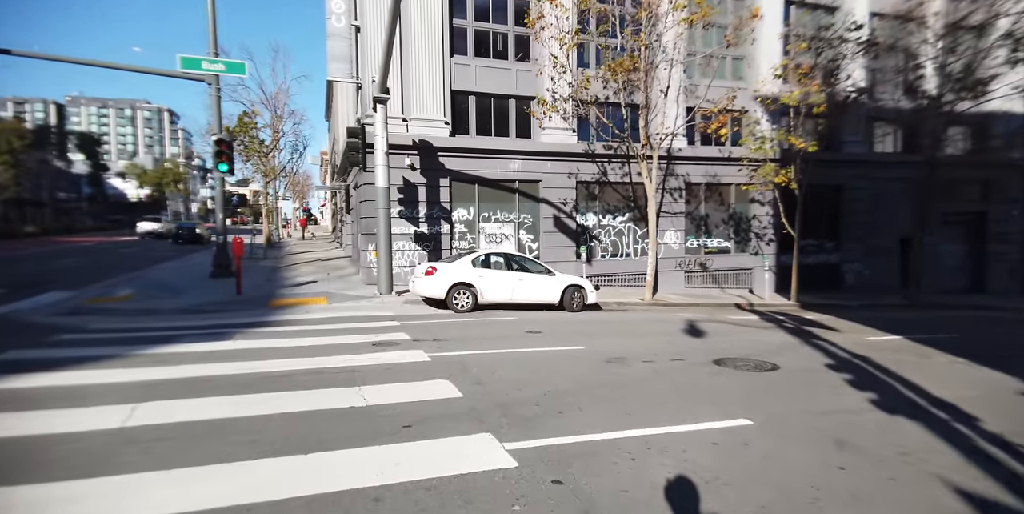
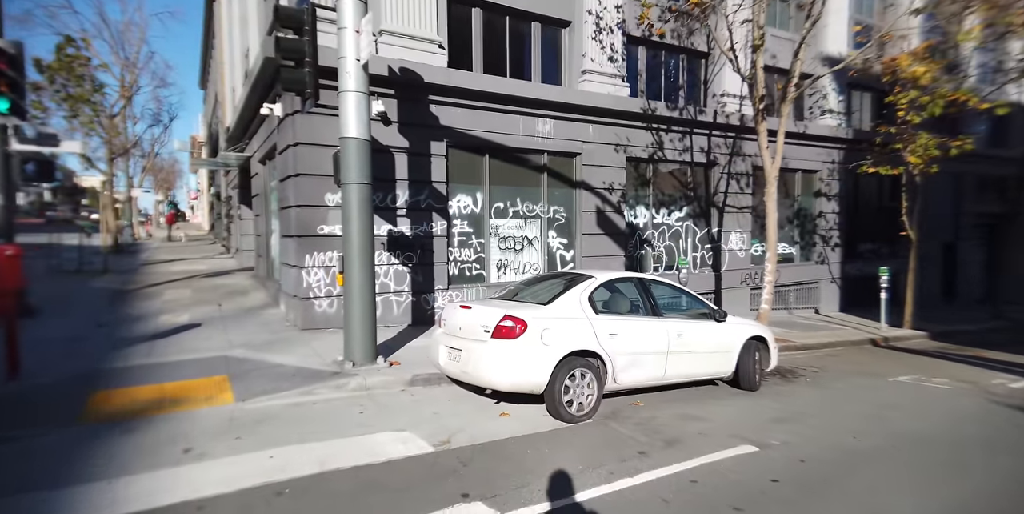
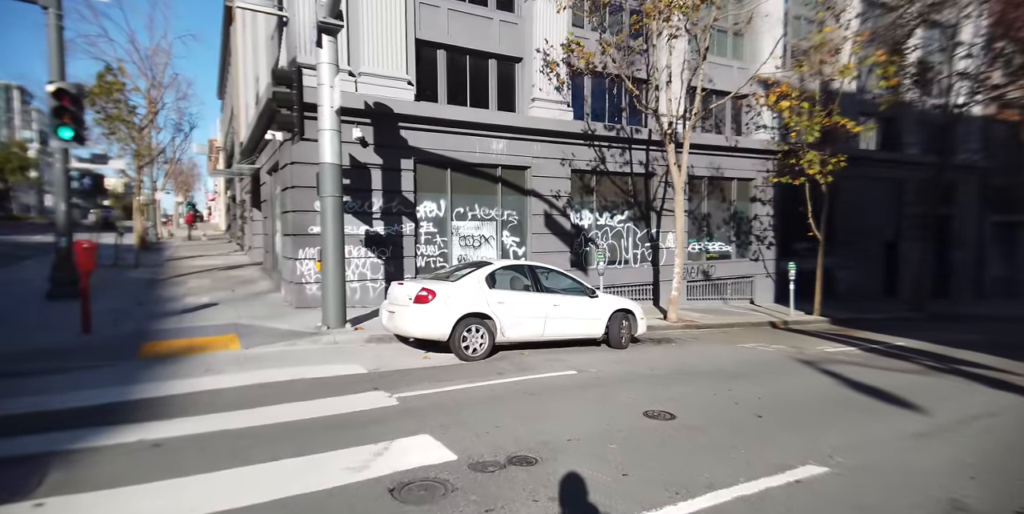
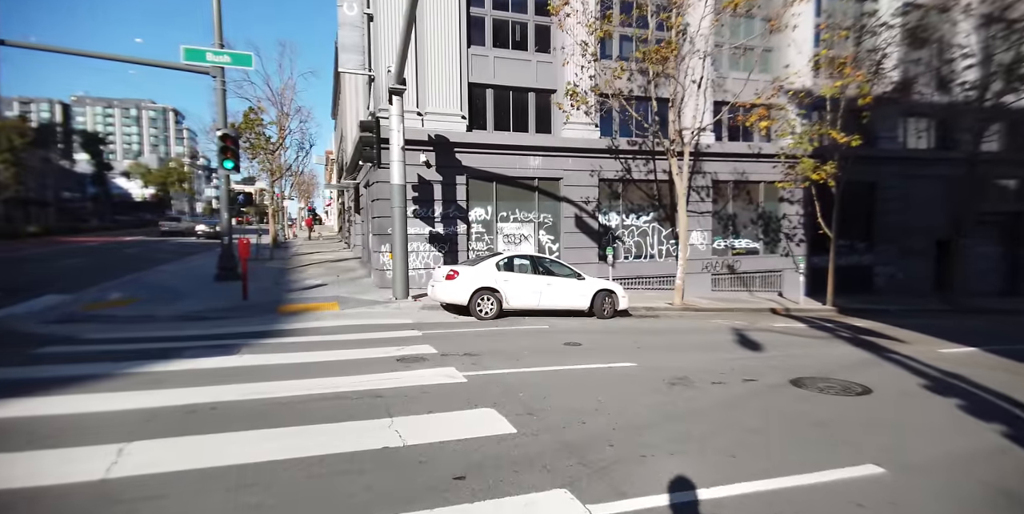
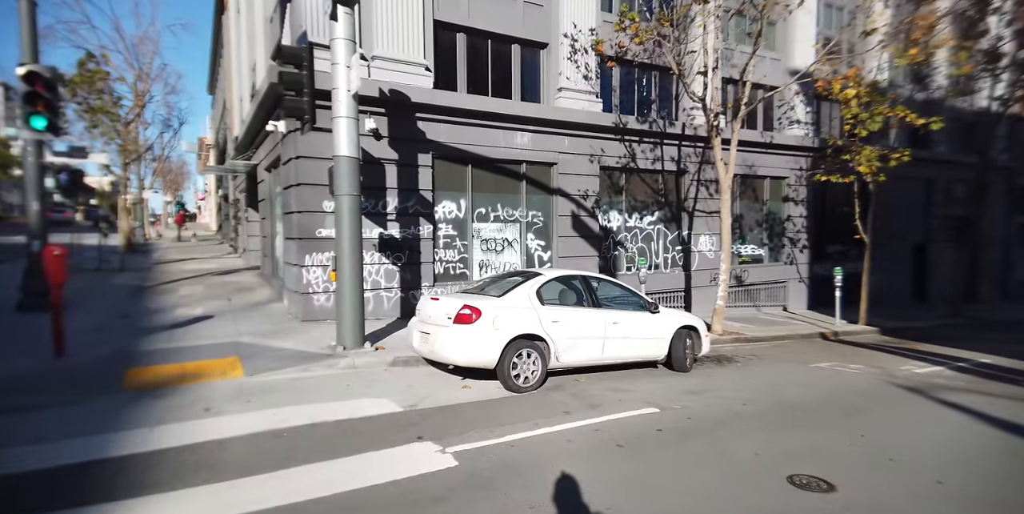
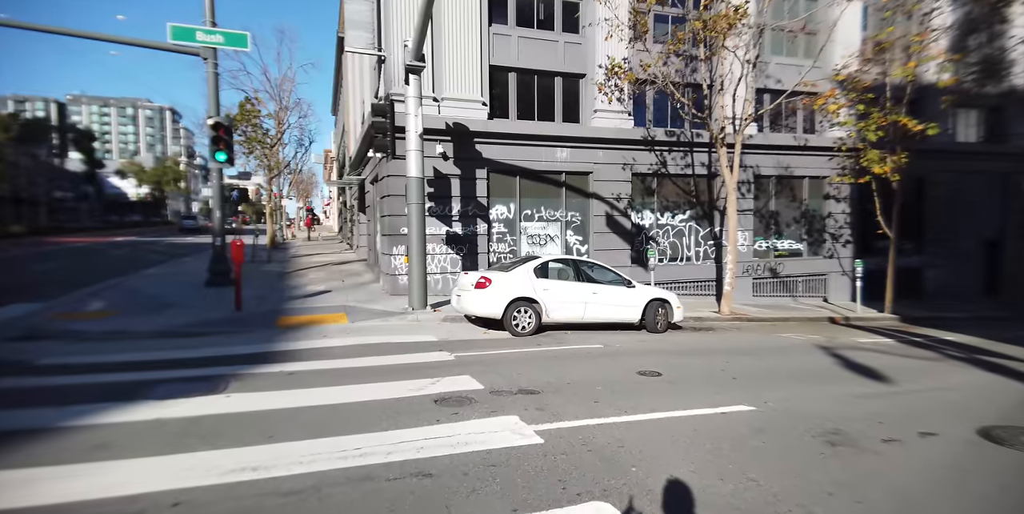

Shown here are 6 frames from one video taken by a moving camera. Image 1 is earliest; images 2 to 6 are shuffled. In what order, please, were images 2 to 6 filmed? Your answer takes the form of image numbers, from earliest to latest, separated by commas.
4, 6, 3, 5, 2
